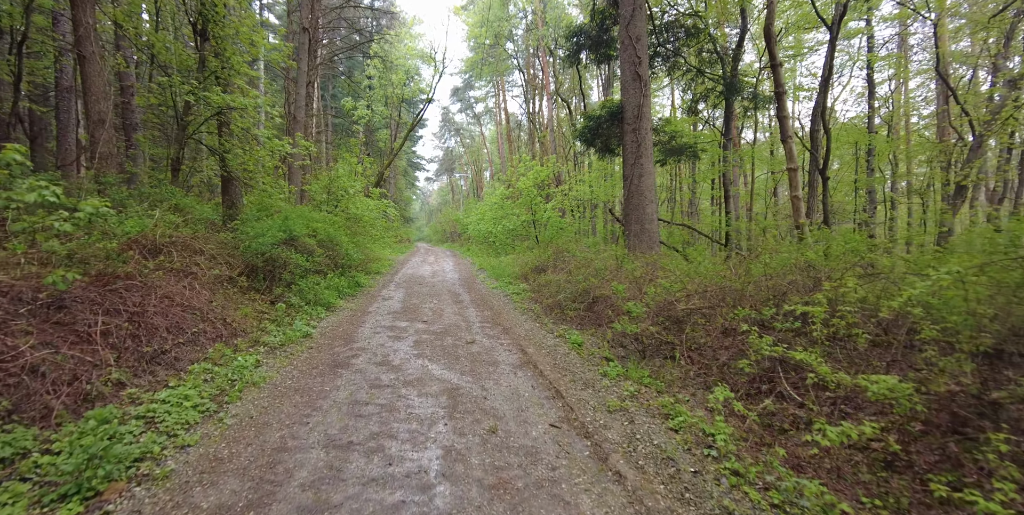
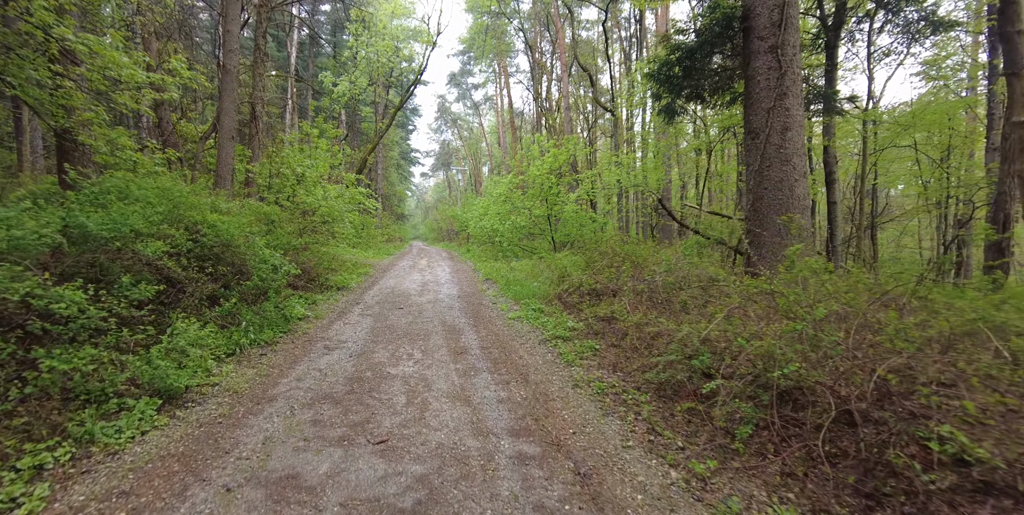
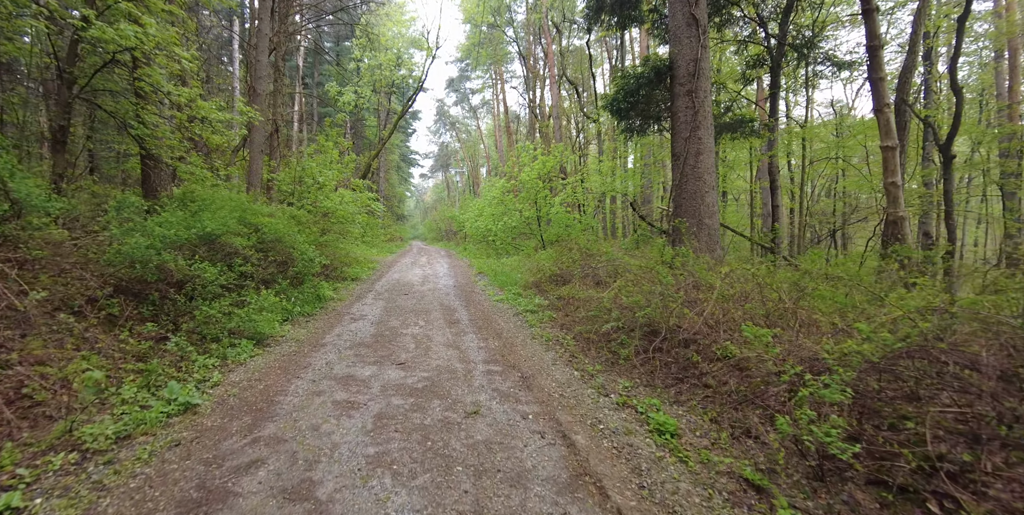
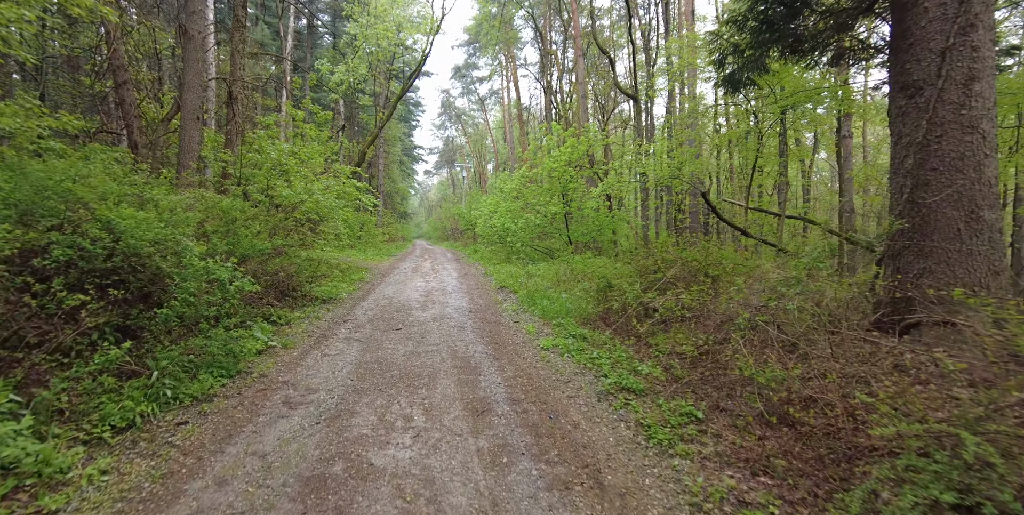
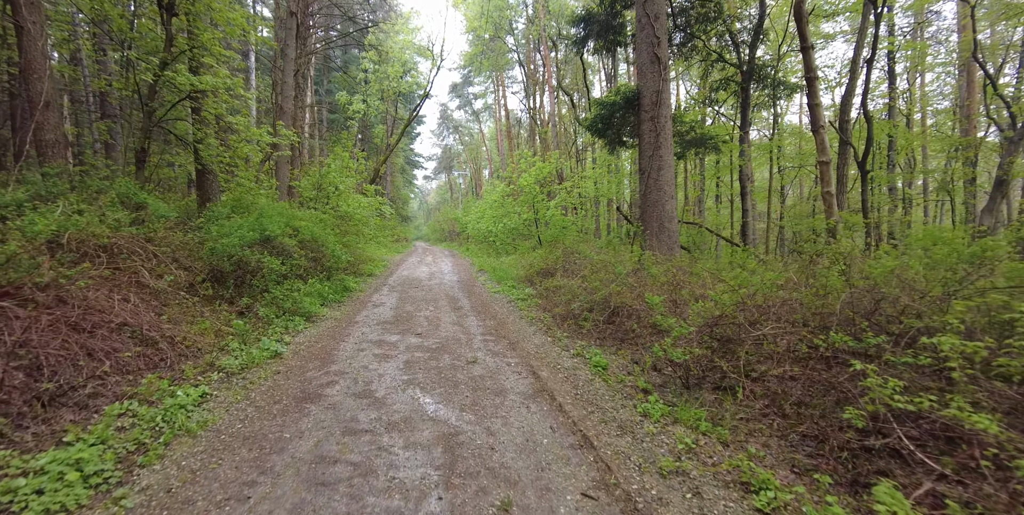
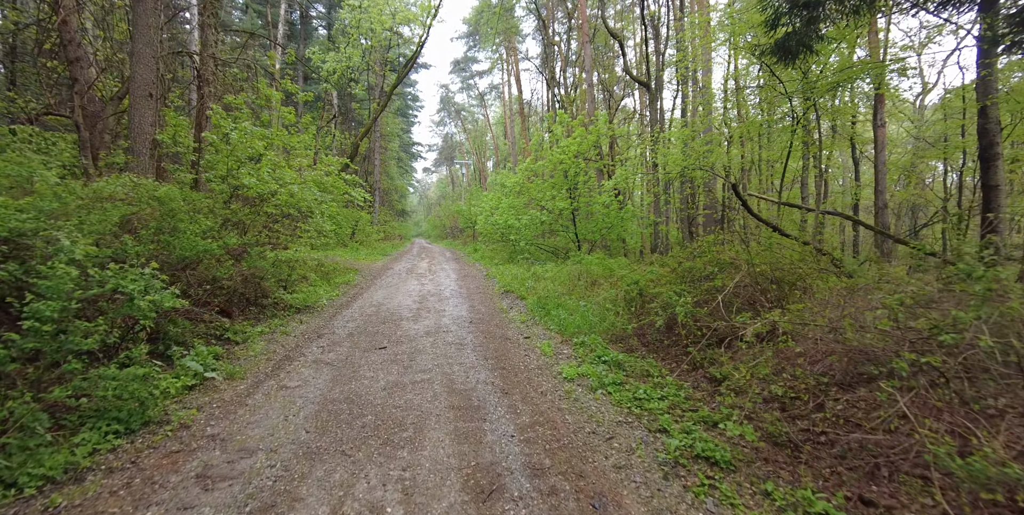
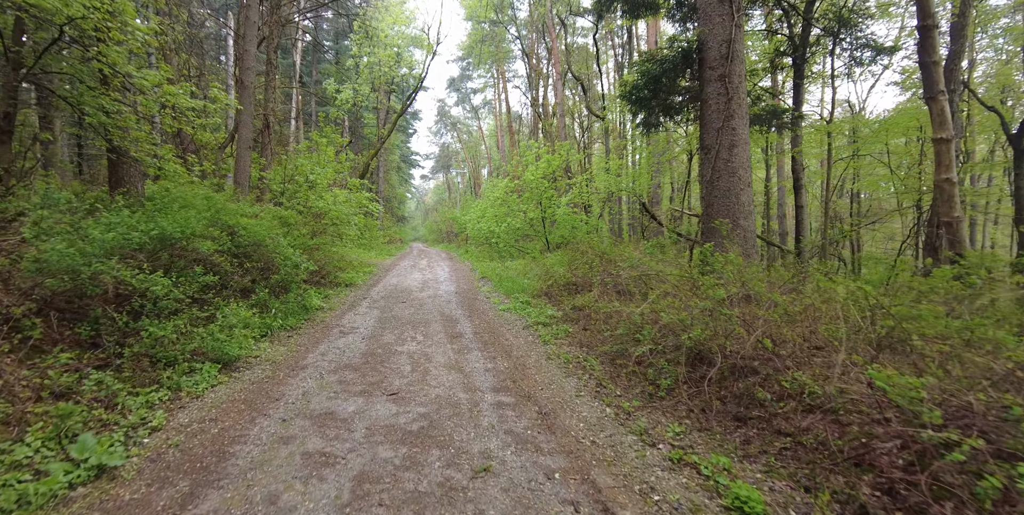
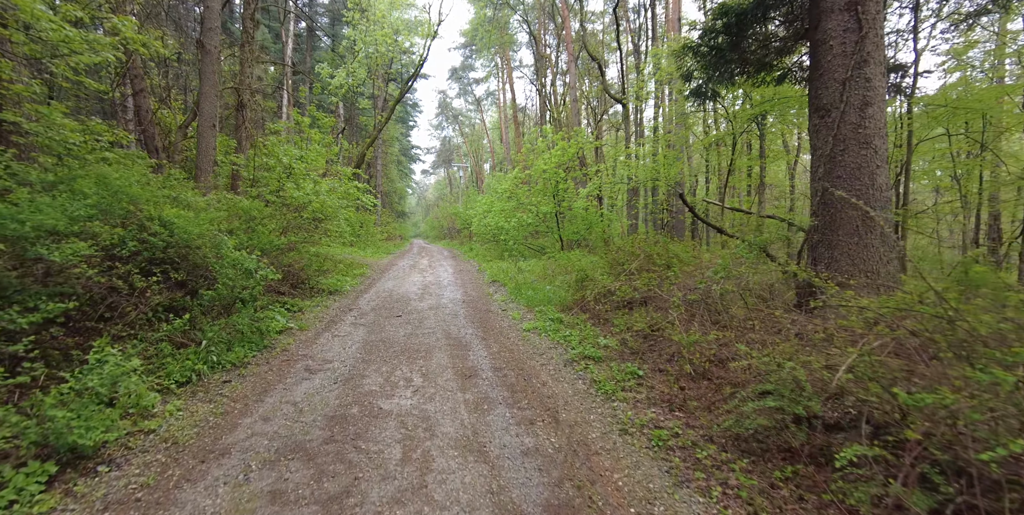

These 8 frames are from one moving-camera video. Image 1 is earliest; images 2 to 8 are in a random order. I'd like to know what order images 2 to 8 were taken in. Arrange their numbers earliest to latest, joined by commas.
5, 3, 7, 2, 8, 4, 6
